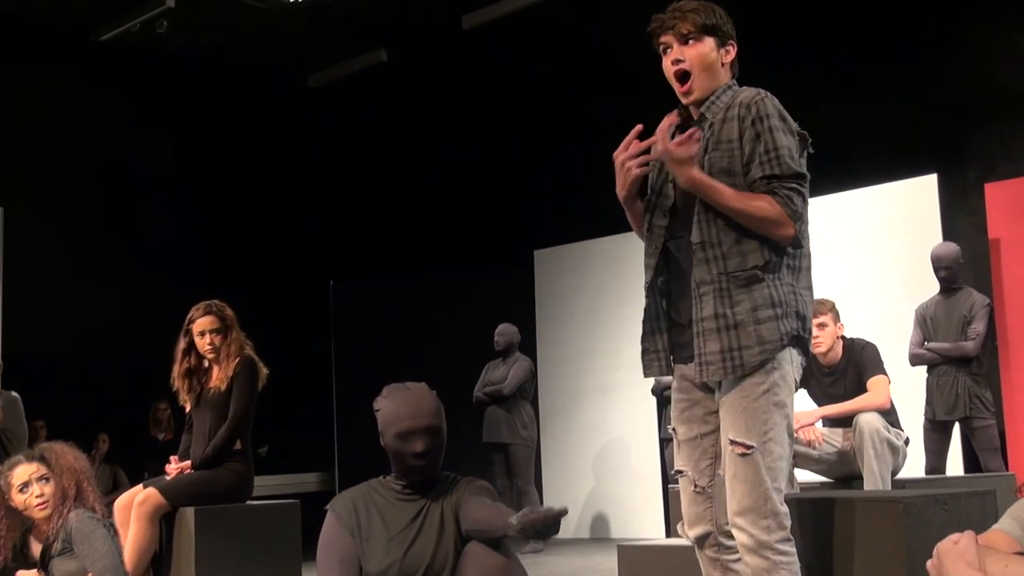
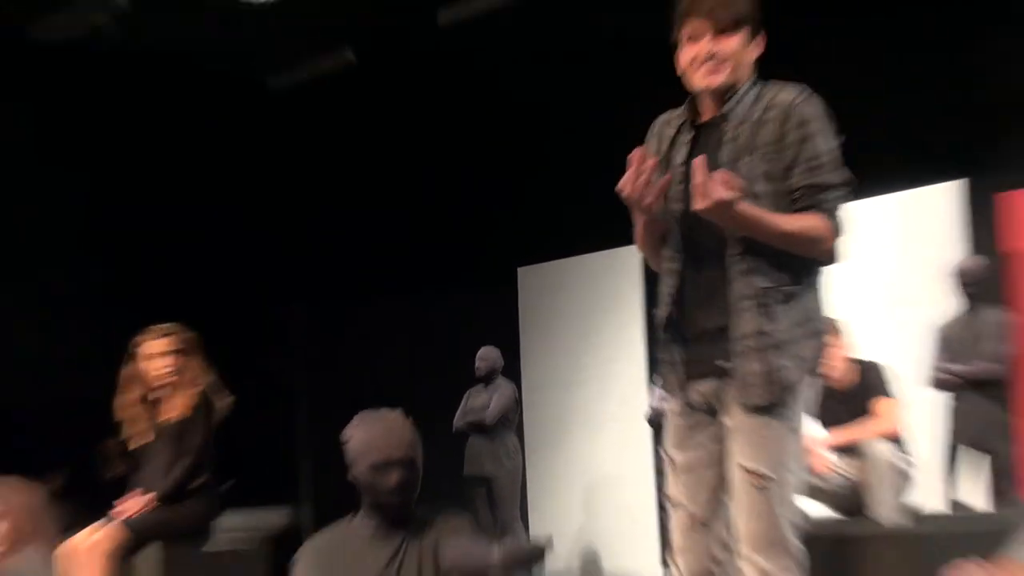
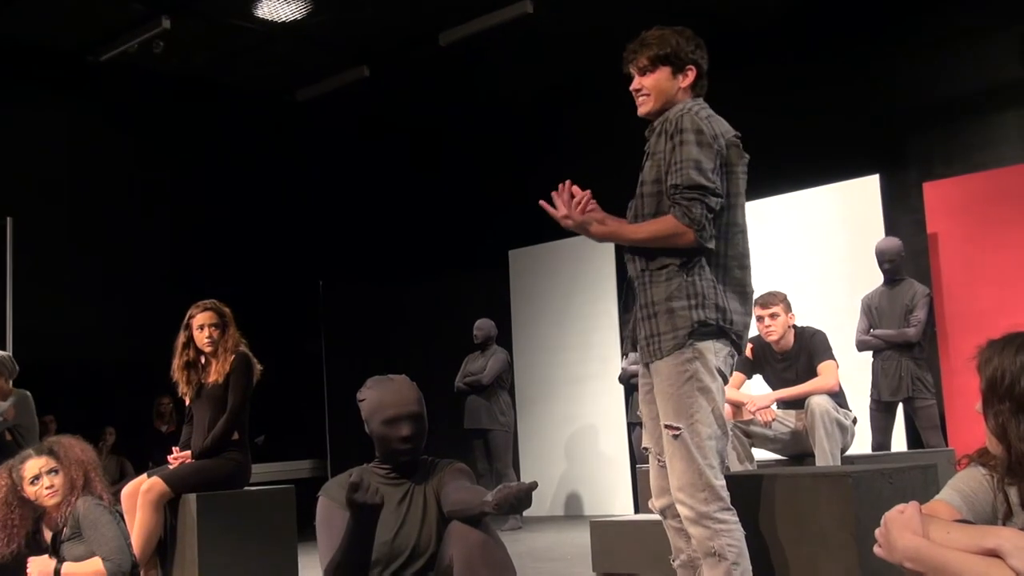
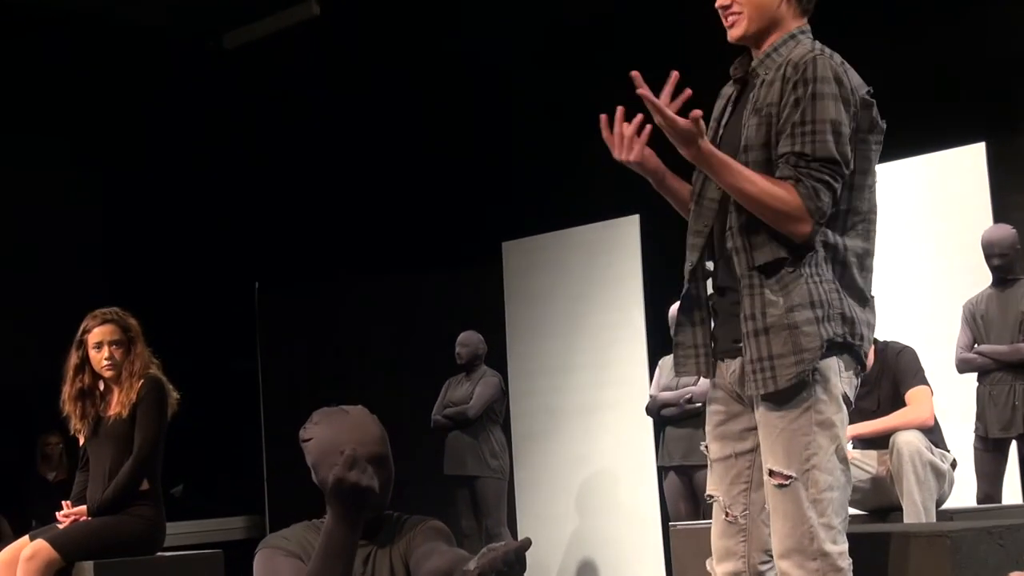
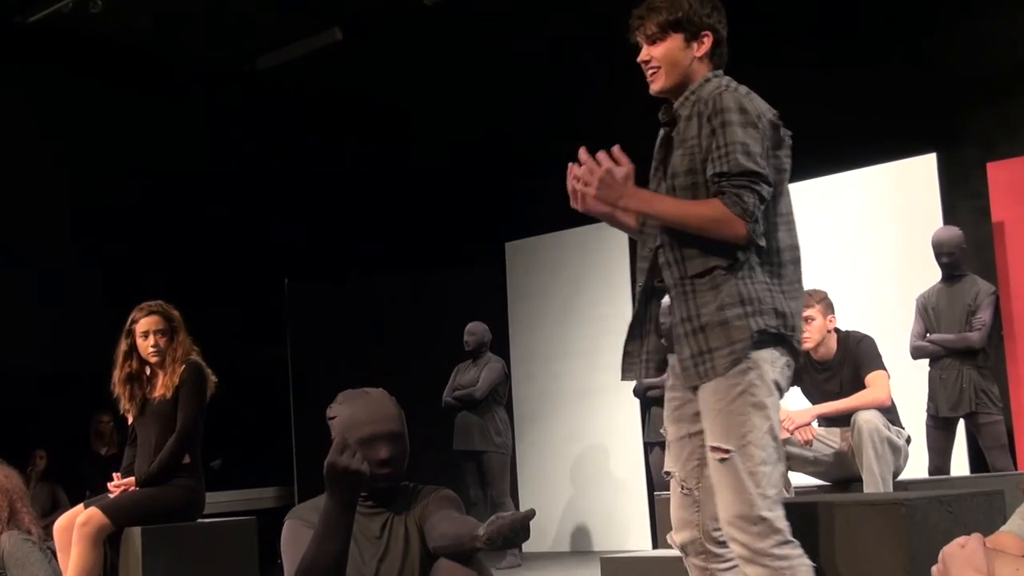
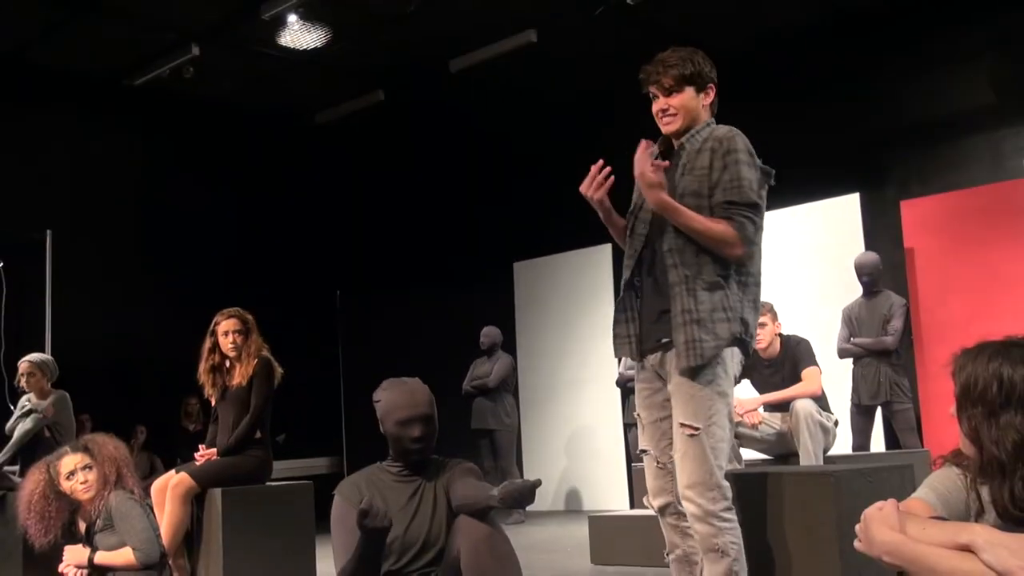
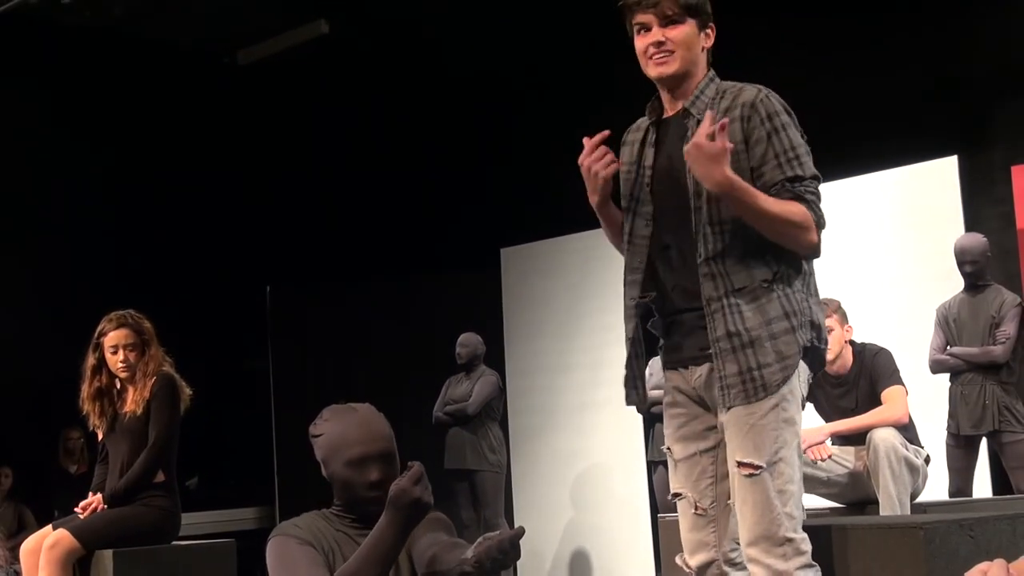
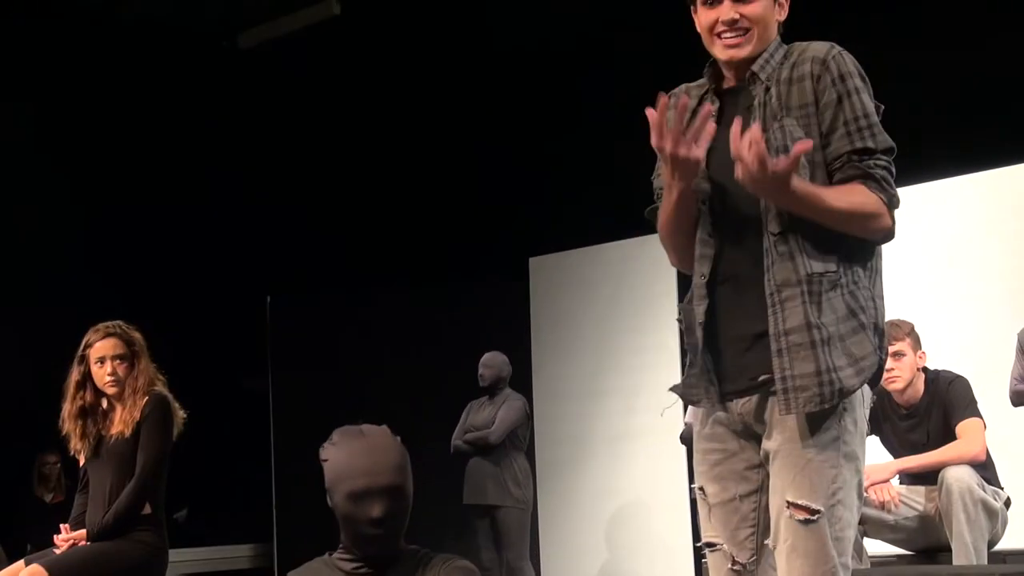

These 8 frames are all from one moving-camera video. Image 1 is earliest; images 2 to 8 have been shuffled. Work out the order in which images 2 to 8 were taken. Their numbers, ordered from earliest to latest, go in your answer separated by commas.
8, 2, 6, 3, 5, 4, 7
